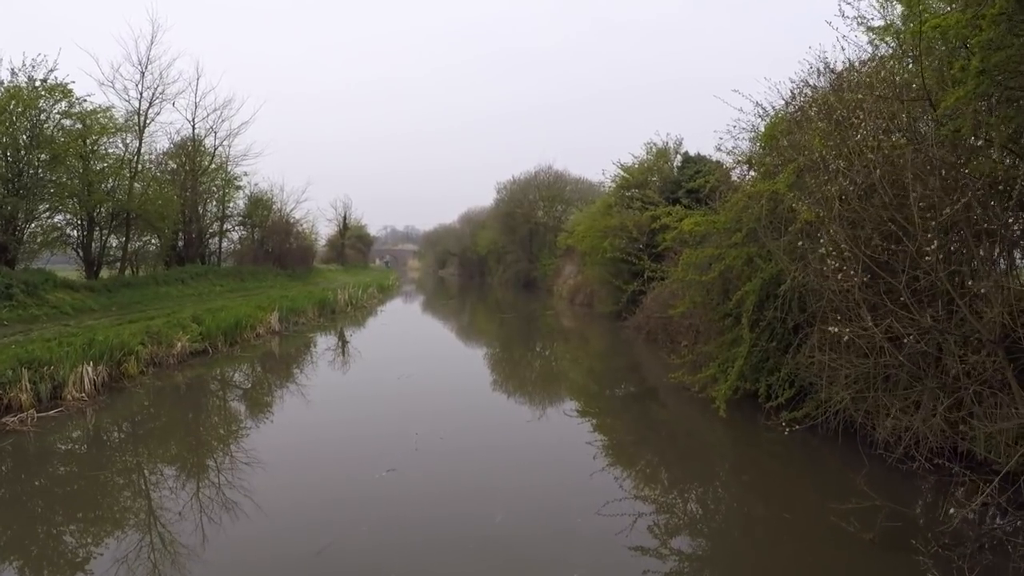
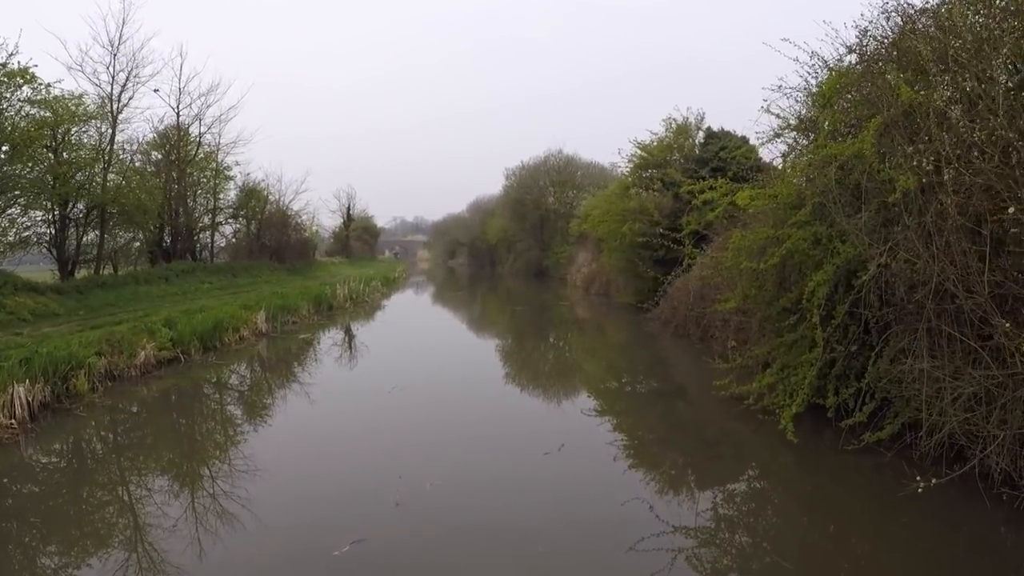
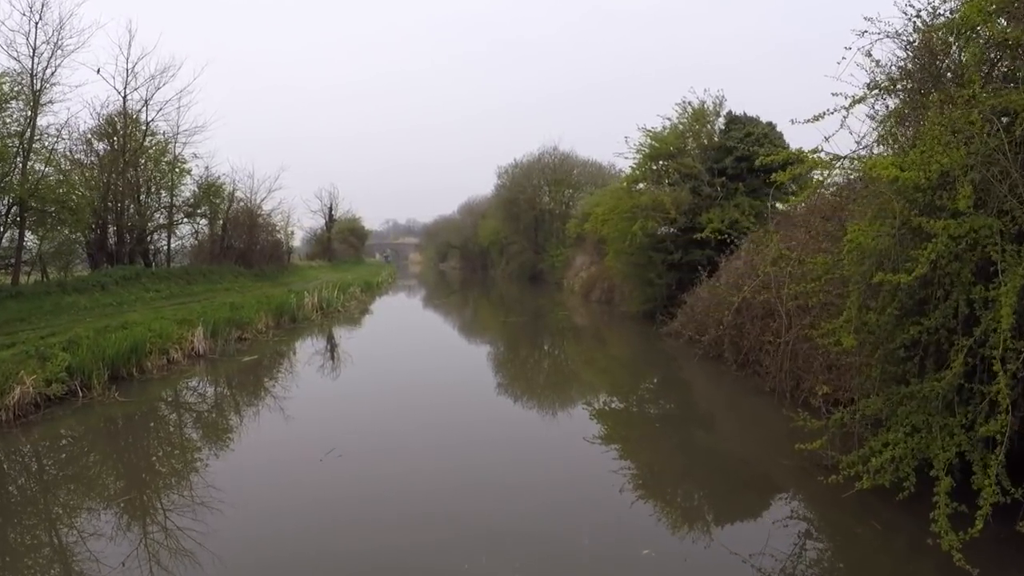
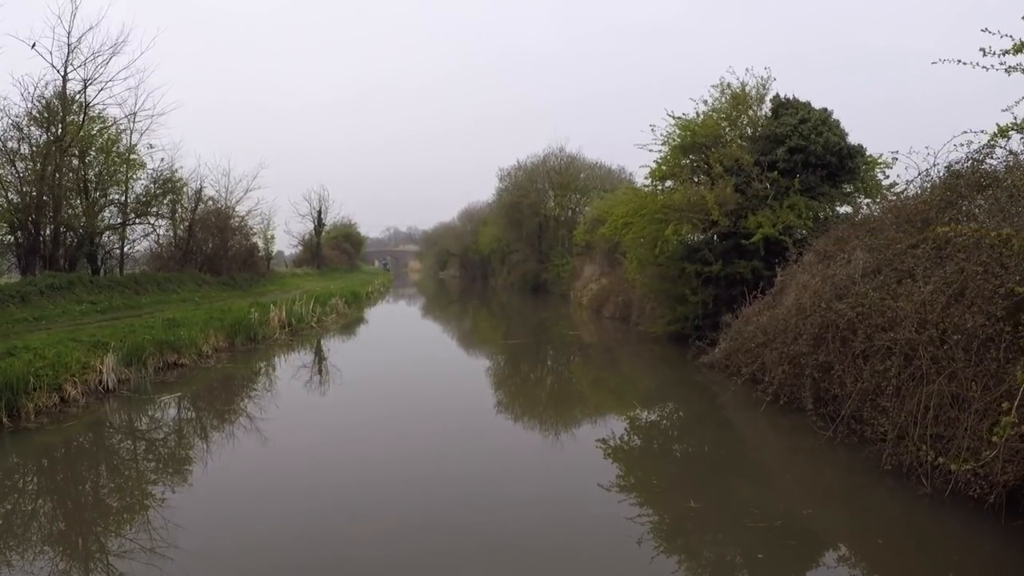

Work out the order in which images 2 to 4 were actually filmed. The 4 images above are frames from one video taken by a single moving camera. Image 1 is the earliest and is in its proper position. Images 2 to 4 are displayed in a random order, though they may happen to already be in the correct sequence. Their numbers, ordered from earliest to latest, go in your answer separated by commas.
2, 3, 4
